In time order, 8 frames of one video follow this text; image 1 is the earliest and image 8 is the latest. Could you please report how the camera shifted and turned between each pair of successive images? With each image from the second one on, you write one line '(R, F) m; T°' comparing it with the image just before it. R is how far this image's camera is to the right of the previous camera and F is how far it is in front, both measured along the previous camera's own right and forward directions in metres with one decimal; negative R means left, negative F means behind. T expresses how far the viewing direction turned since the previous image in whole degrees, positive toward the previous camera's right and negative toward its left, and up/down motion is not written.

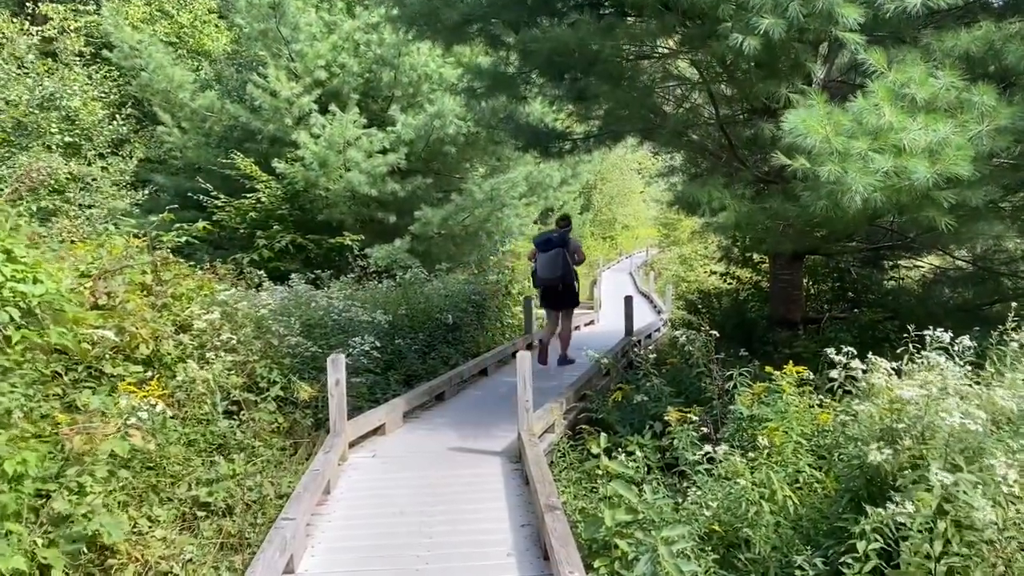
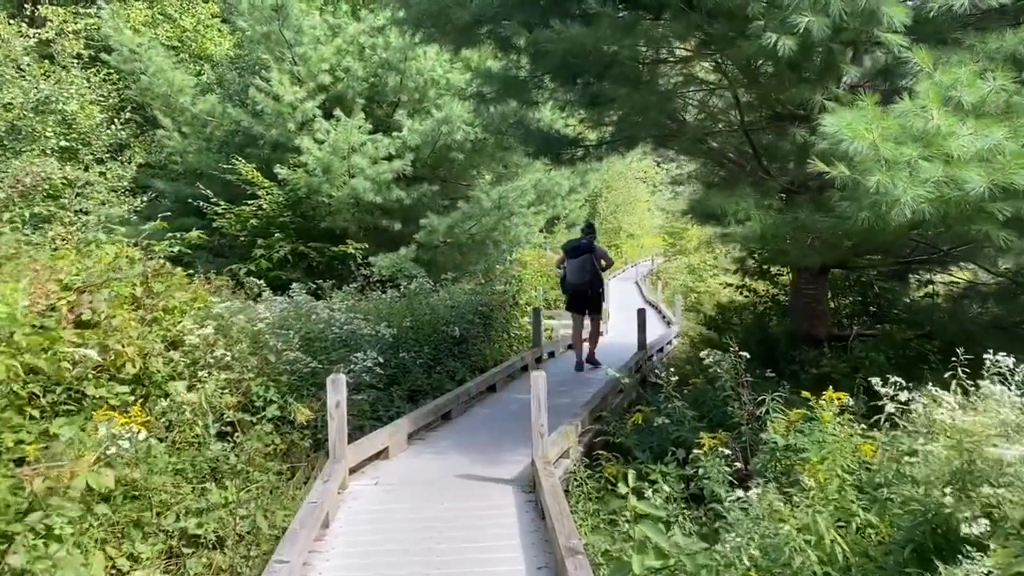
(-0.1, +0.3) m; 0°
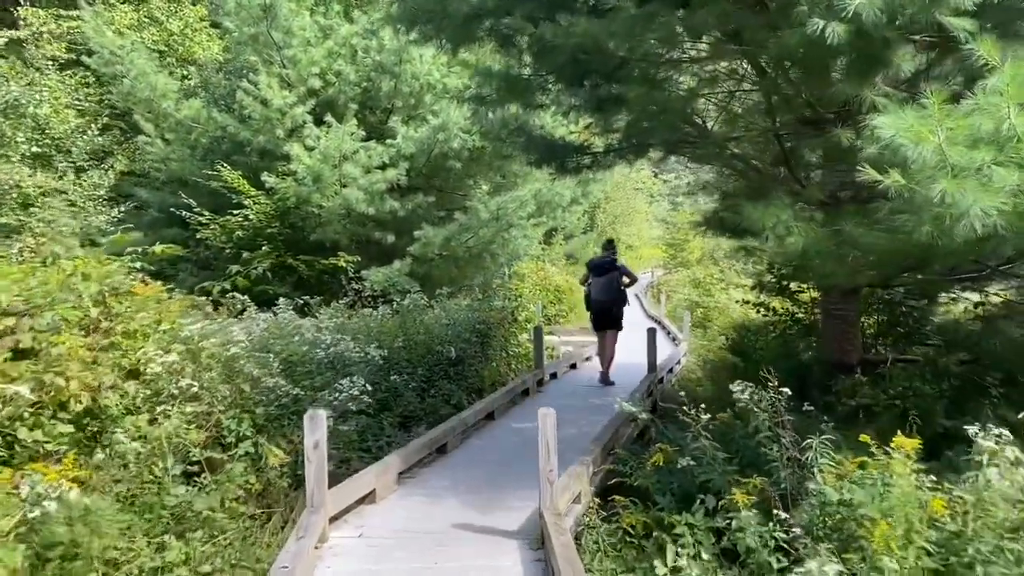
(0.0, +0.6) m; 0°
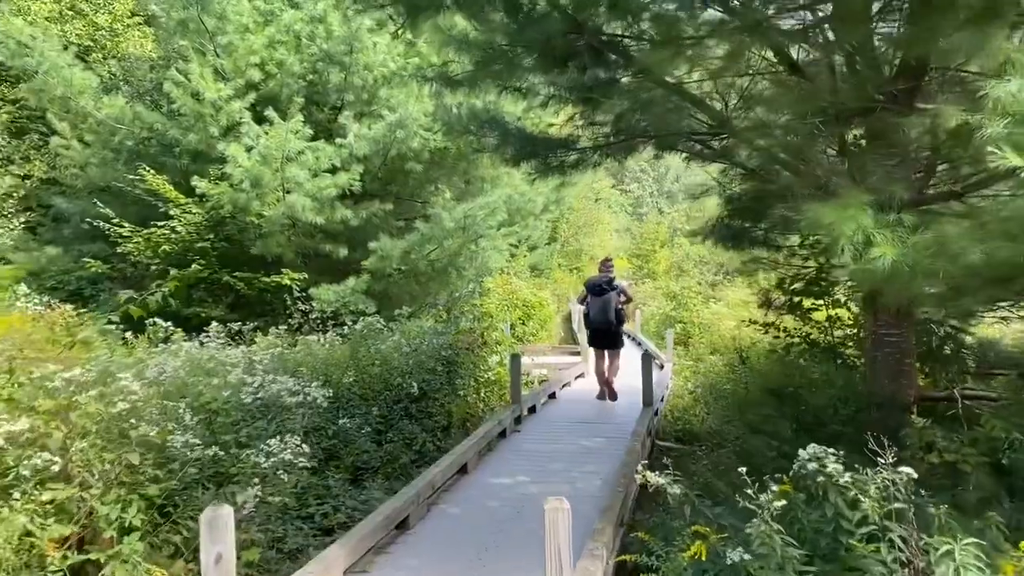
(-0.1, +1.3) m; +3°
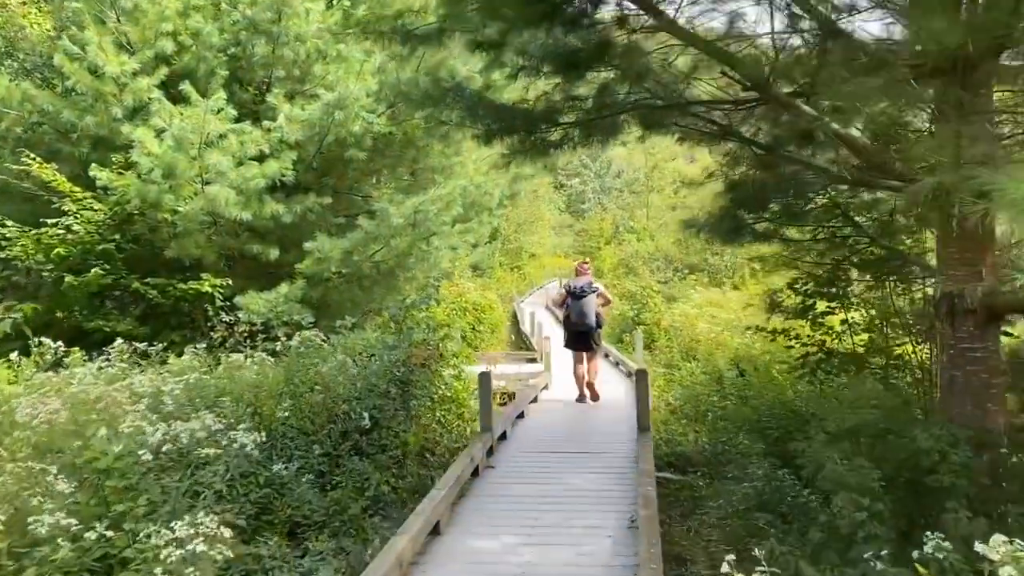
(-0.2, +1.2) m; +4°
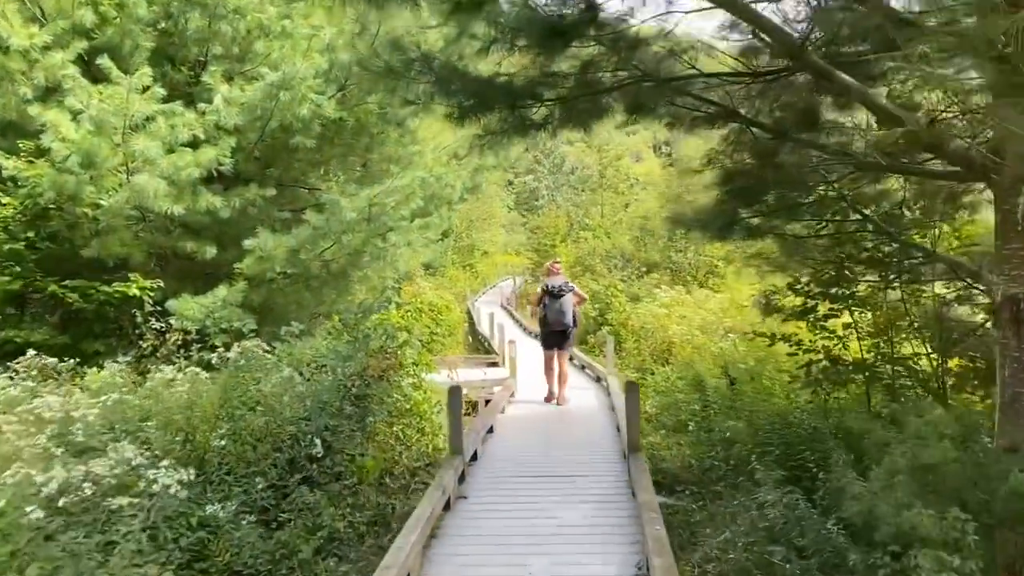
(-0.1, +0.7) m; +3°
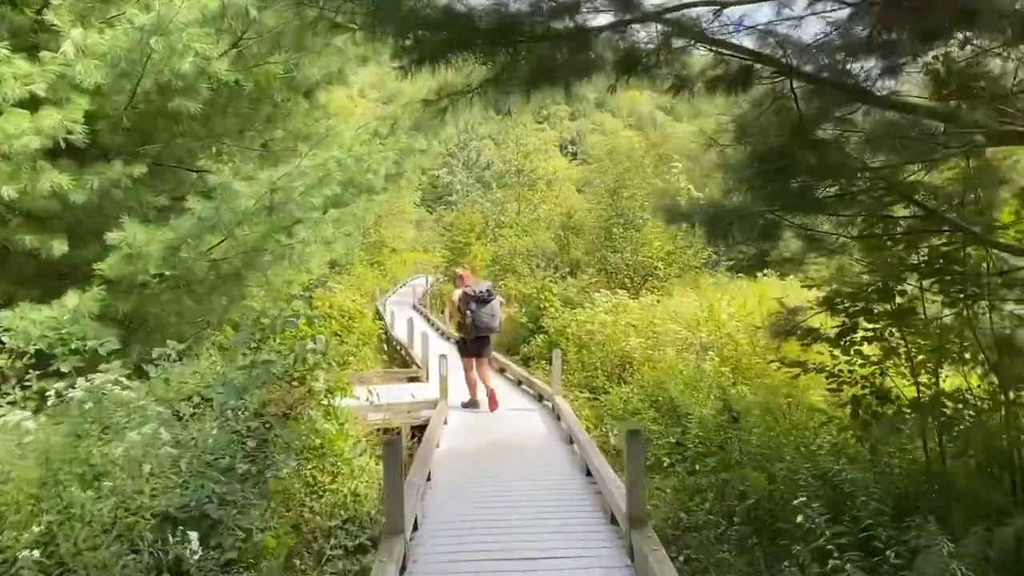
(-0.3, +1.5) m; +6°
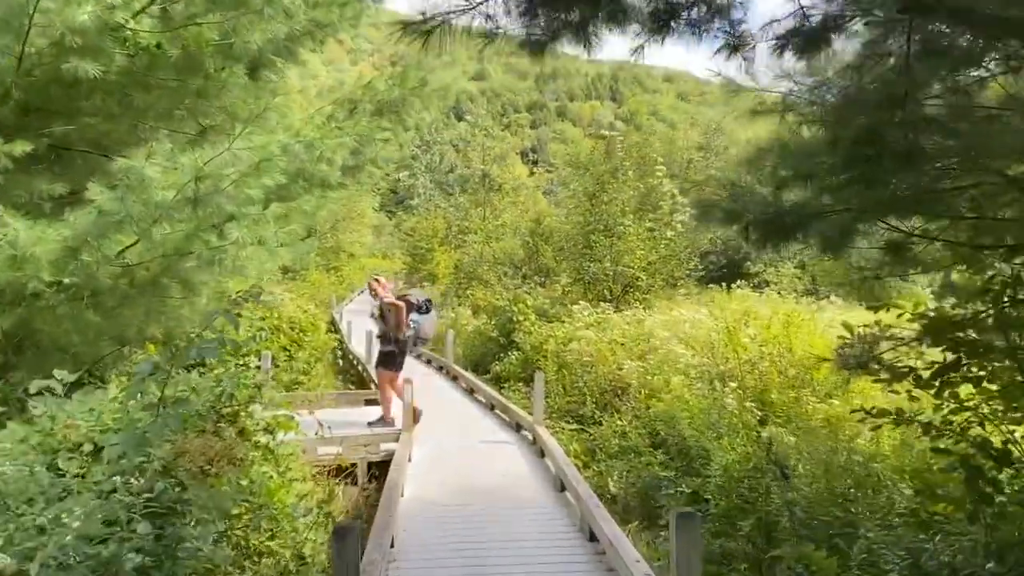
(-0.1, +1.1) m; +3°
